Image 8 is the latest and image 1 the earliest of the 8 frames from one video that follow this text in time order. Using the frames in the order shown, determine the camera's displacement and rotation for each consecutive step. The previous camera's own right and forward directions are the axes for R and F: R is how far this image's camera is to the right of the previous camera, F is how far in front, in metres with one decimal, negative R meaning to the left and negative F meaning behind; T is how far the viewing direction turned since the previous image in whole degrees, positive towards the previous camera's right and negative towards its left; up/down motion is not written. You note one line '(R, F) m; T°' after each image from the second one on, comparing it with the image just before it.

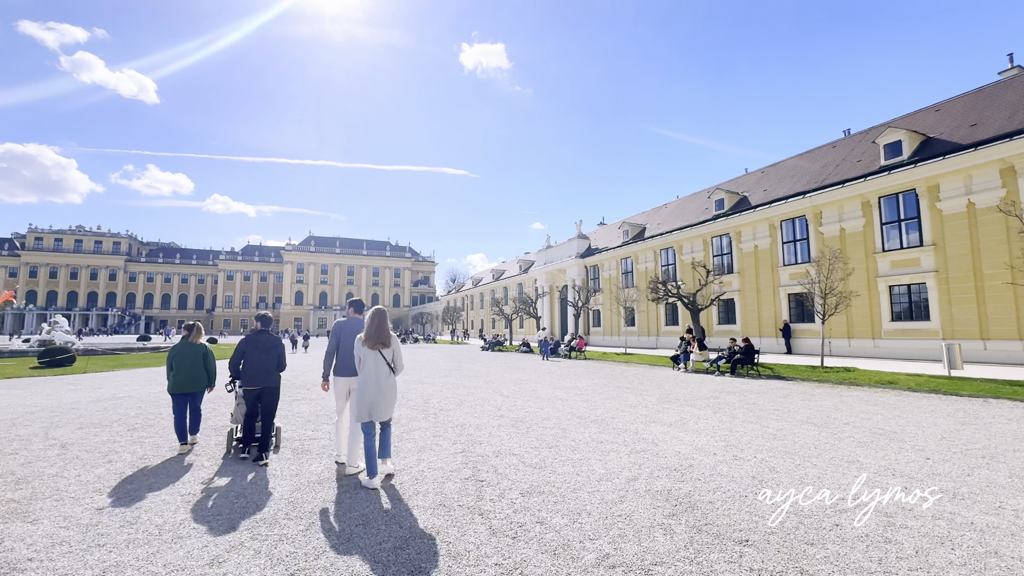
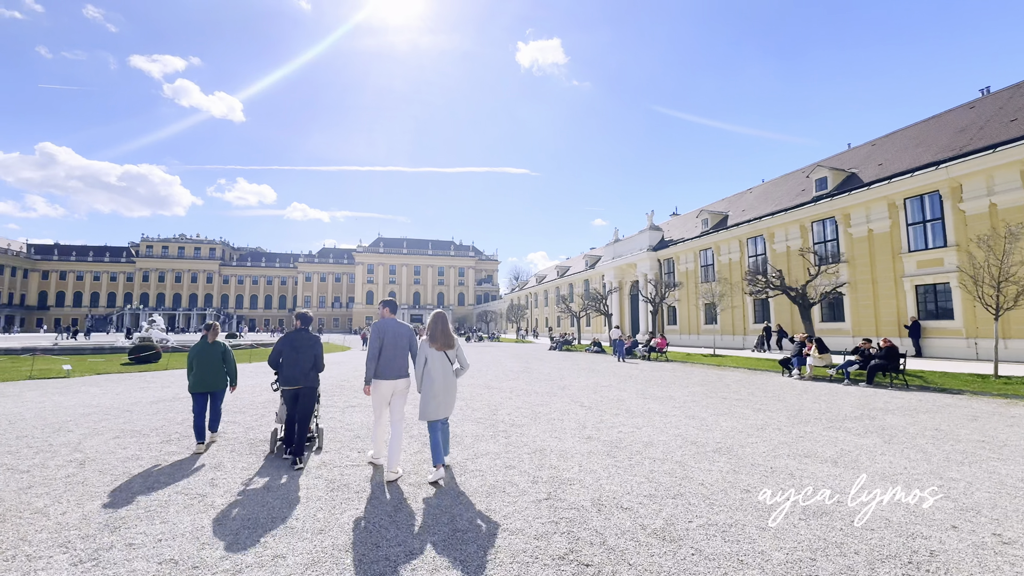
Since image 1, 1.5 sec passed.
(-0.4, +1.6) m; -8°
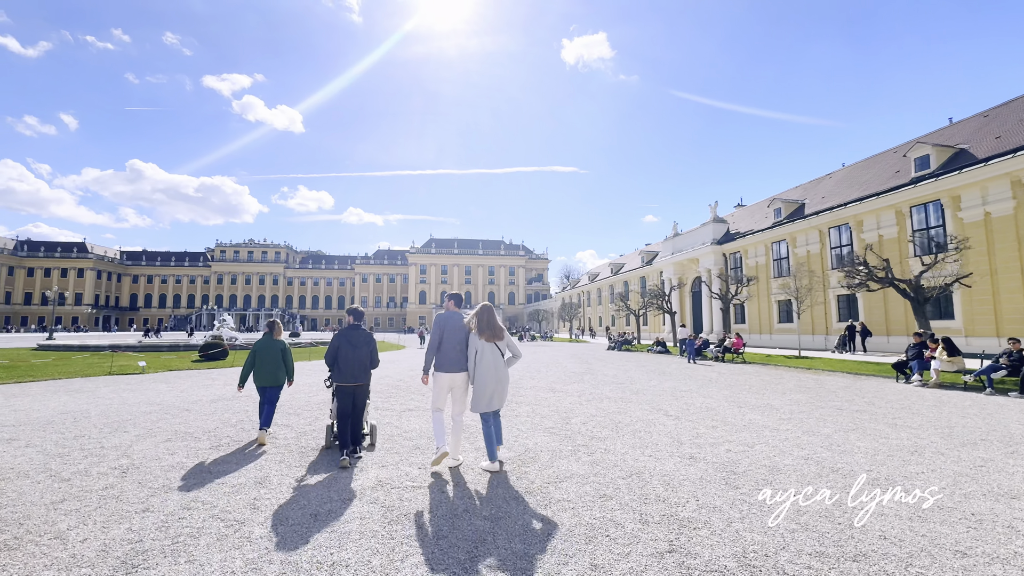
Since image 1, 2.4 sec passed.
(-0.4, +0.9) m; -6°
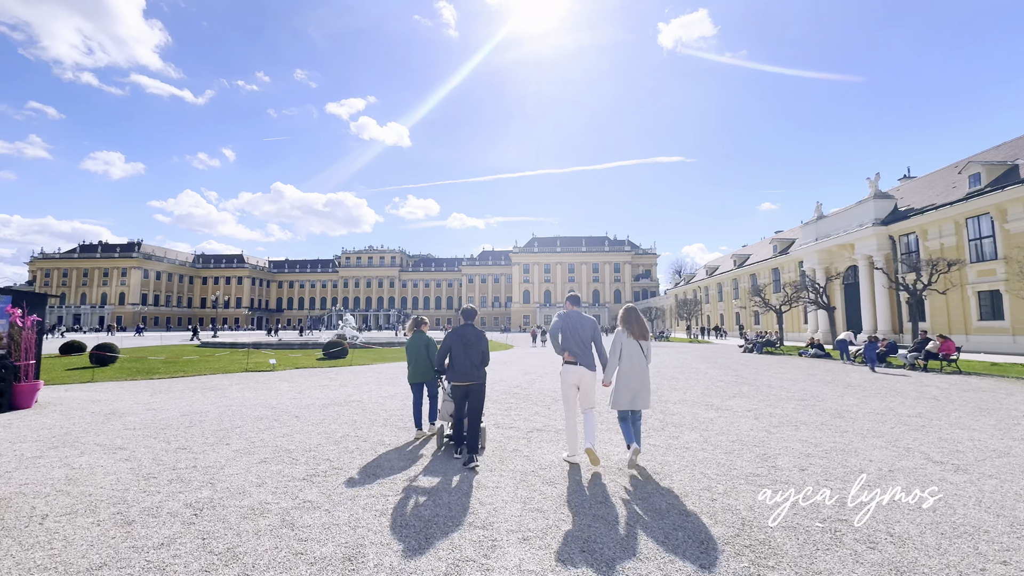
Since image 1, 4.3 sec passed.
(-0.8, +1.8) m; -13°
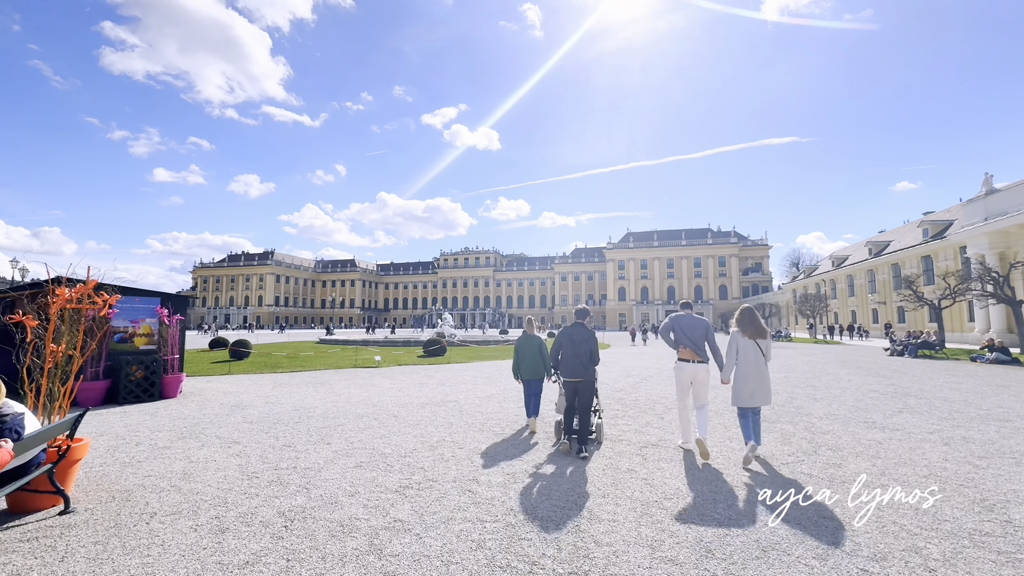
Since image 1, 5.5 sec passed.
(-0.2, +0.7) m; -12°
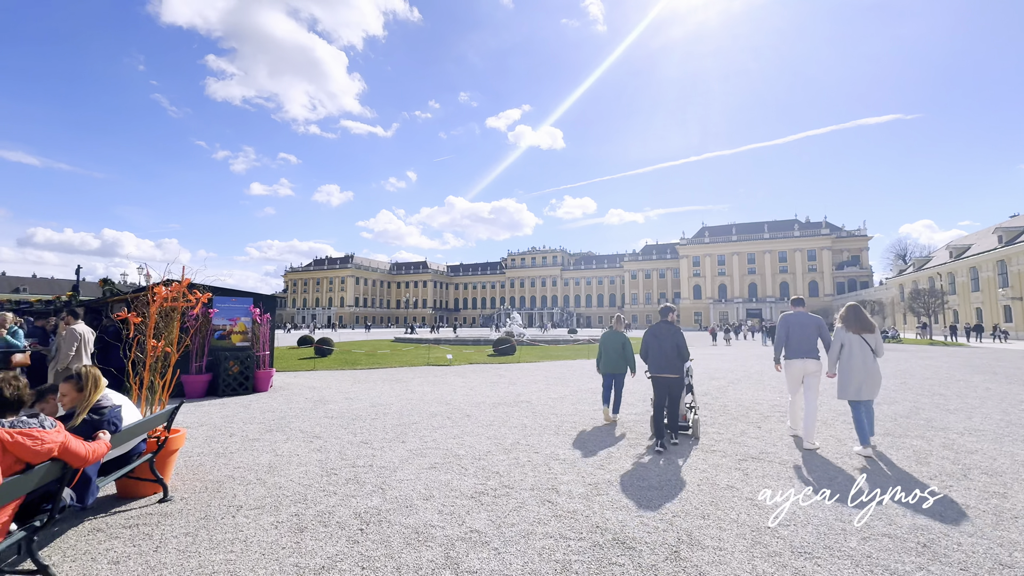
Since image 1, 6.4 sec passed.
(-0.1, +0.3) m; -9°
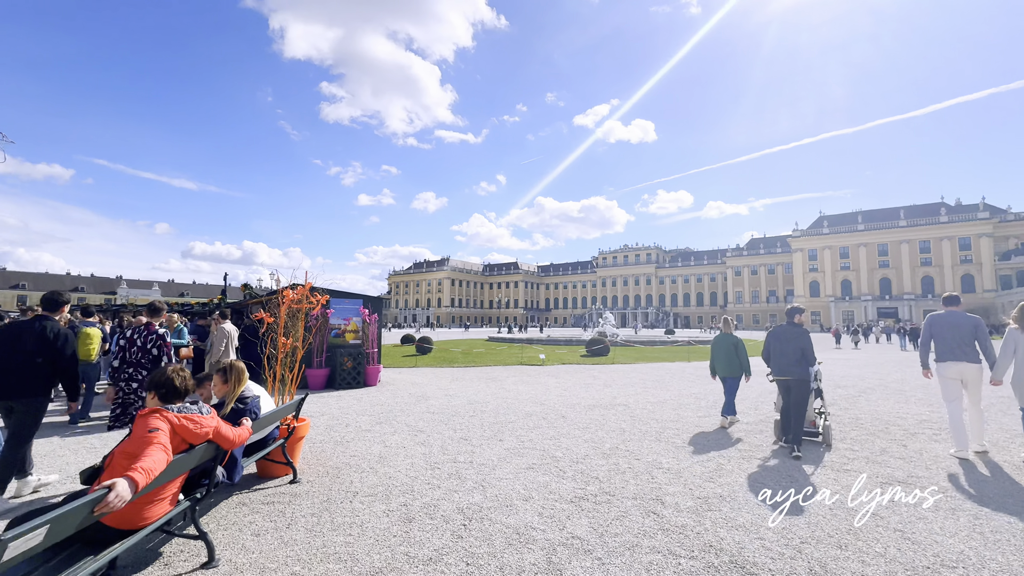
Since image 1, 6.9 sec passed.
(-0.1, +0.1) m; -11°
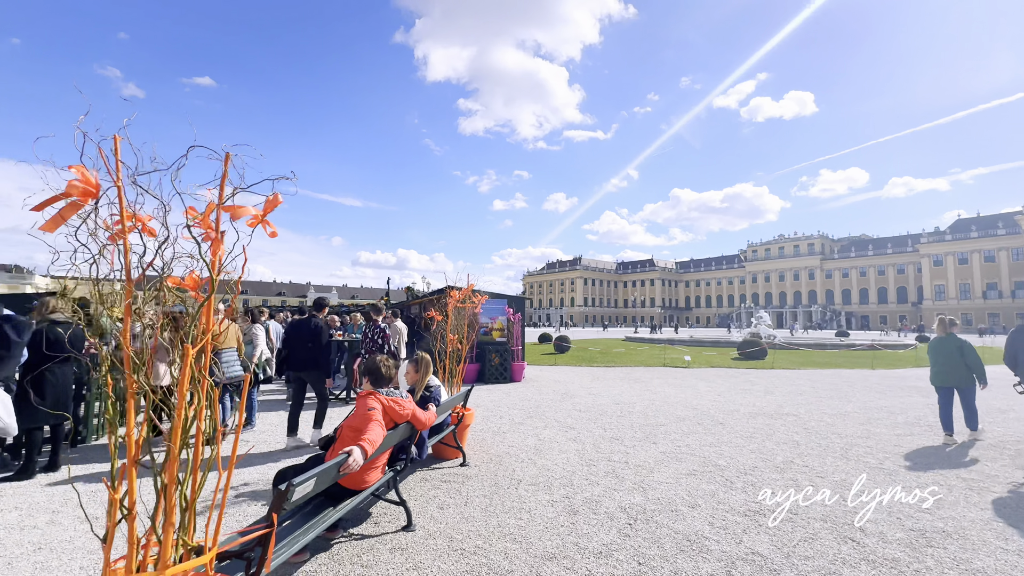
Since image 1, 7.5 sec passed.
(-0.2, -0.1) m; -17°
